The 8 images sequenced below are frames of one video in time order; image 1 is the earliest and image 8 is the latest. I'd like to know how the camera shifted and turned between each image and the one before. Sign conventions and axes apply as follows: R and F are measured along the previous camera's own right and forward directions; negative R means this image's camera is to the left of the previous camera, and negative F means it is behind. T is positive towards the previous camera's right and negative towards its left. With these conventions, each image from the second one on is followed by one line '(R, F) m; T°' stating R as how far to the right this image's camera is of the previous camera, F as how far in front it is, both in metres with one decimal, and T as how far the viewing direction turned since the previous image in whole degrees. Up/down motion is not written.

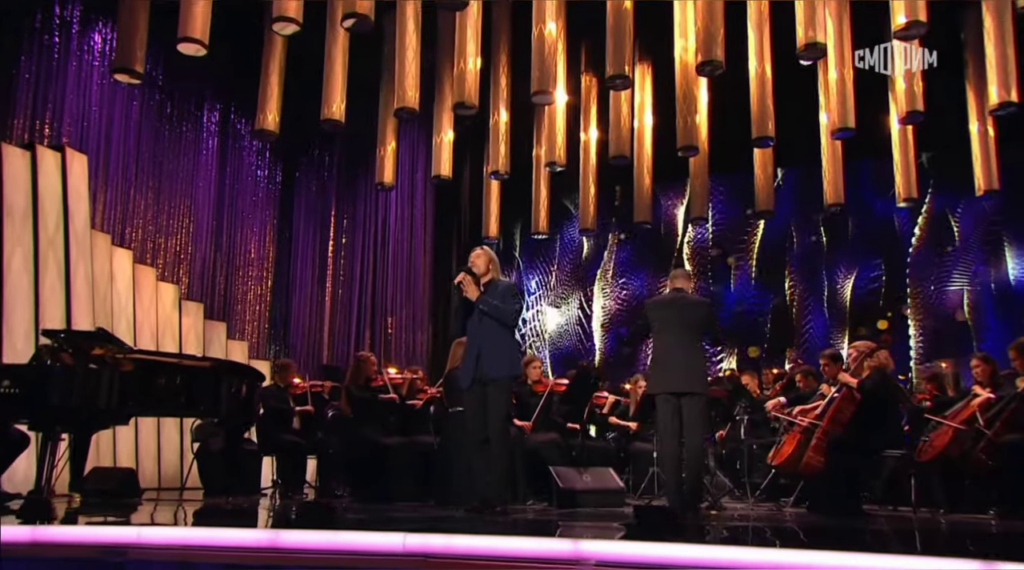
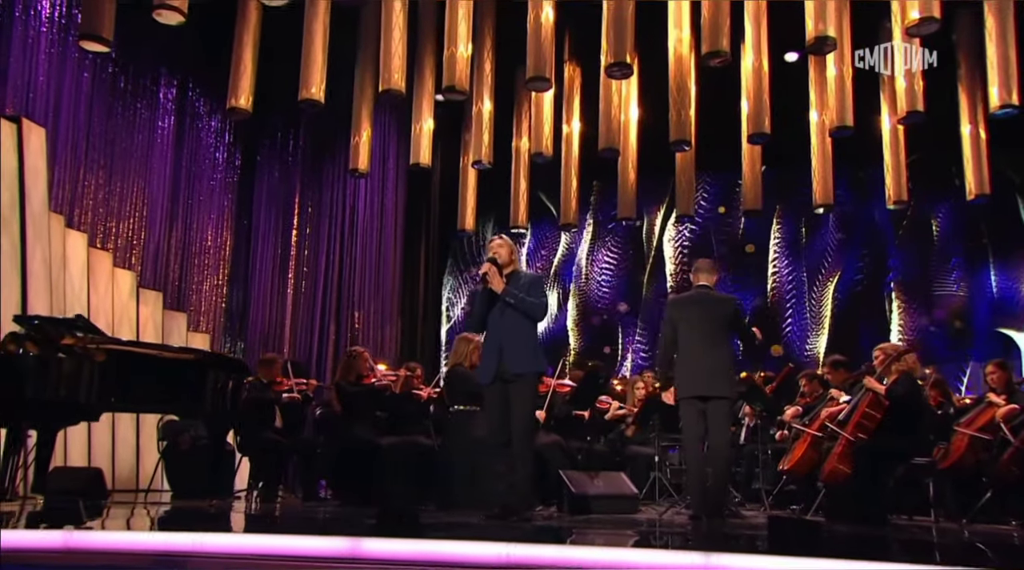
(-0.6, +0.4) m; +5°
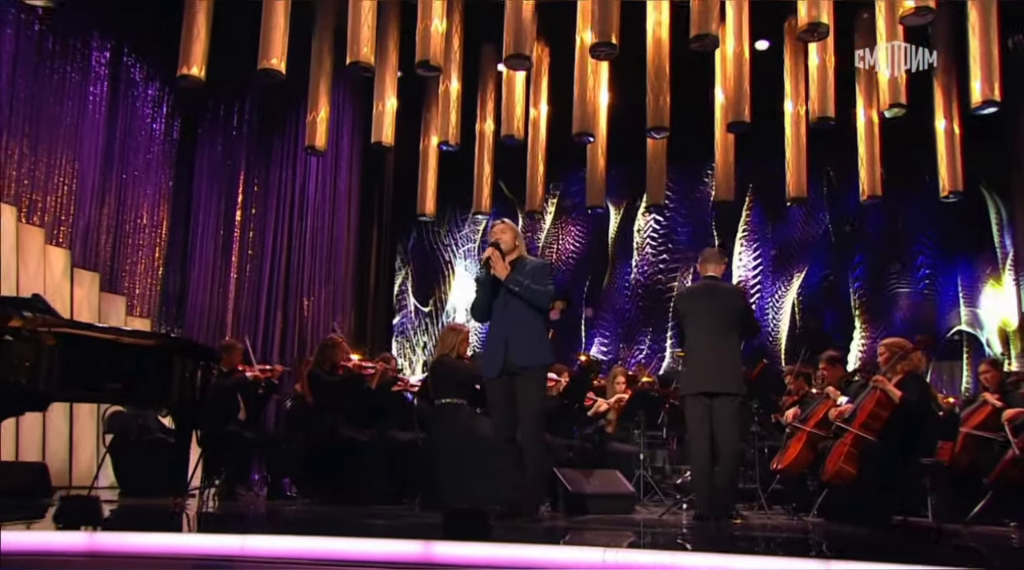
(-0.5, +0.4) m; +6°
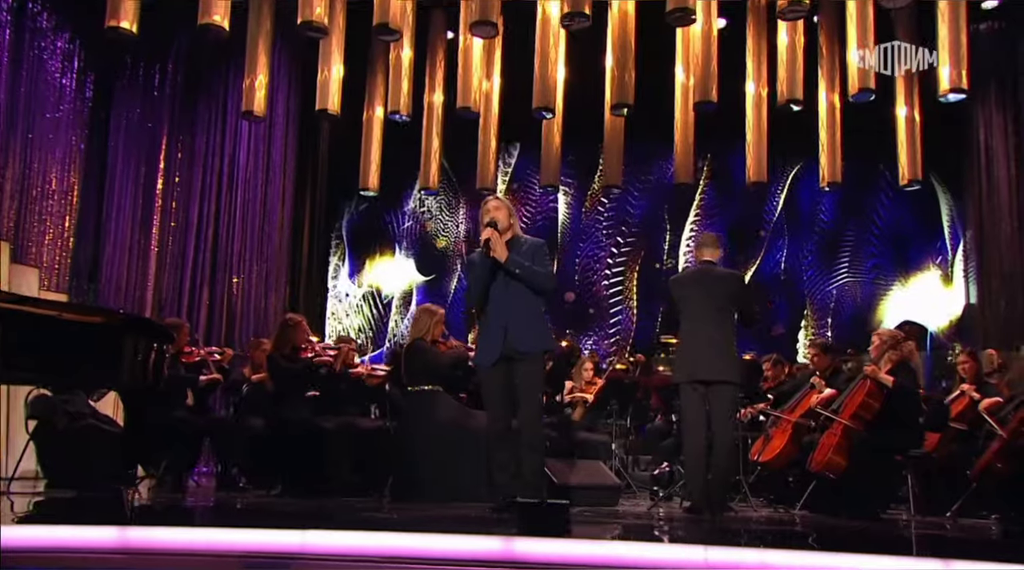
(-0.5, +0.4) m; +7°
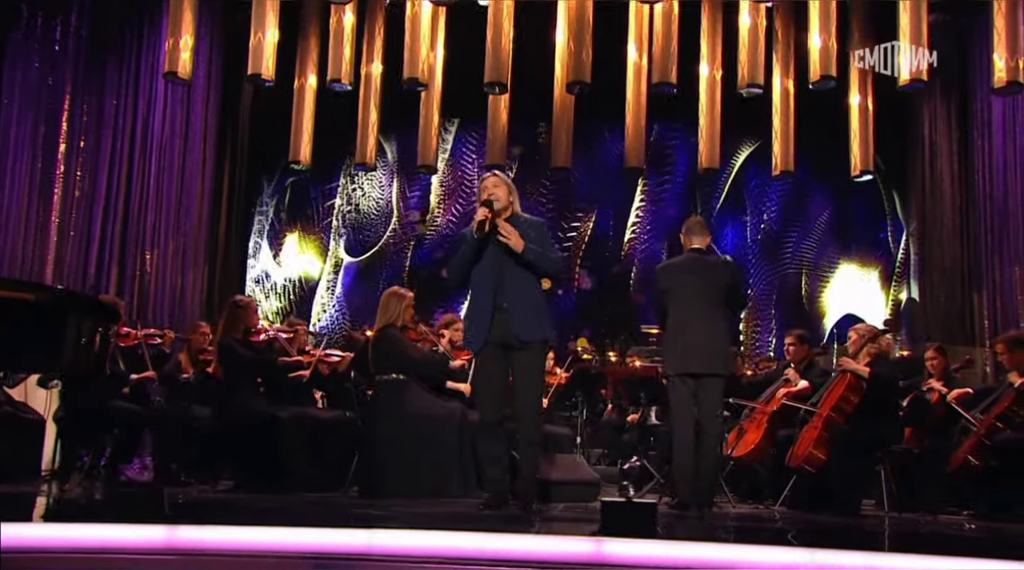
(-0.5, +0.4) m; +7°
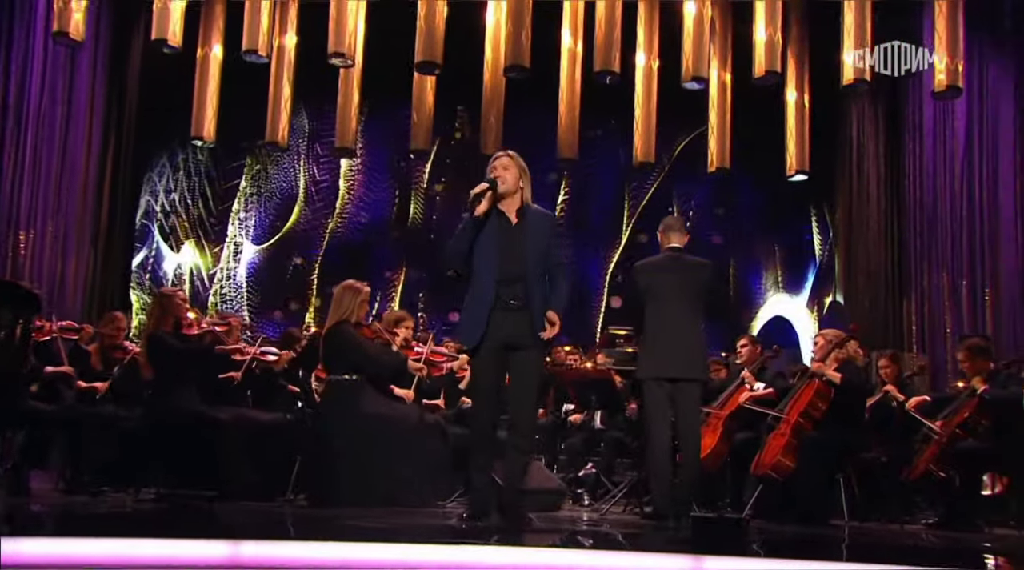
(-0.5, +0.4) m; +8°
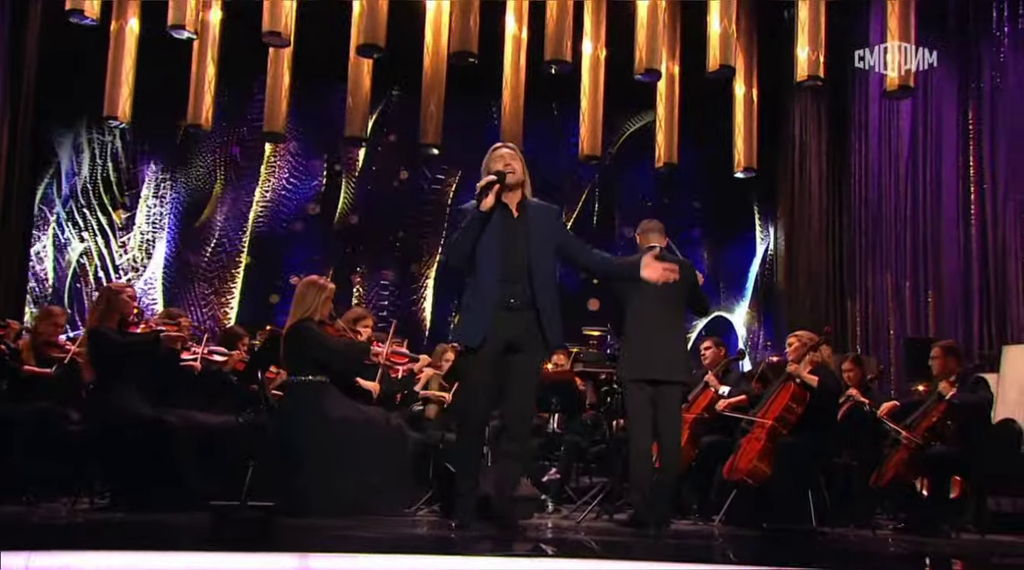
(-0.4, +0.3) m; +6°
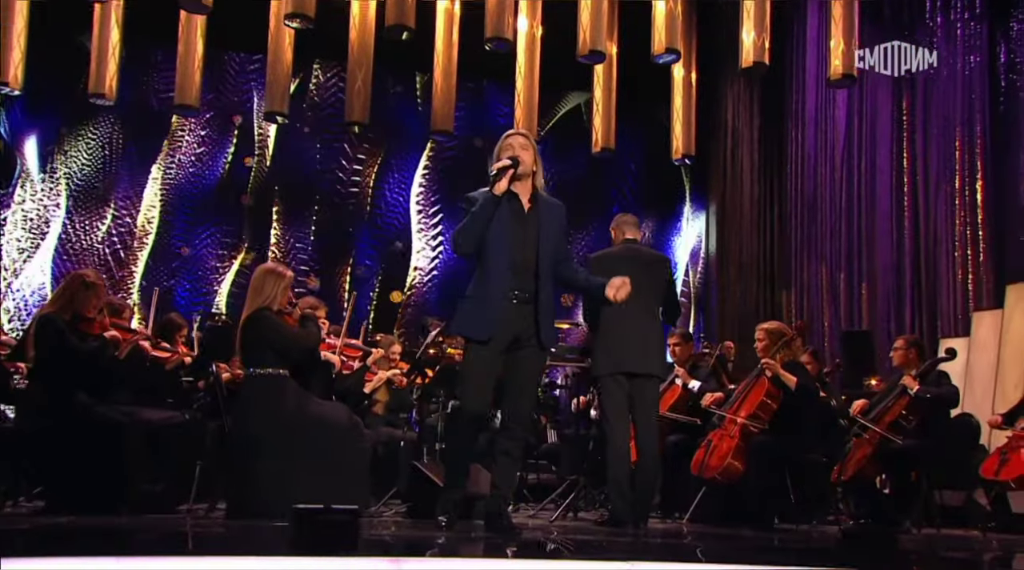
(-0.4, +0.4) m; +7°
